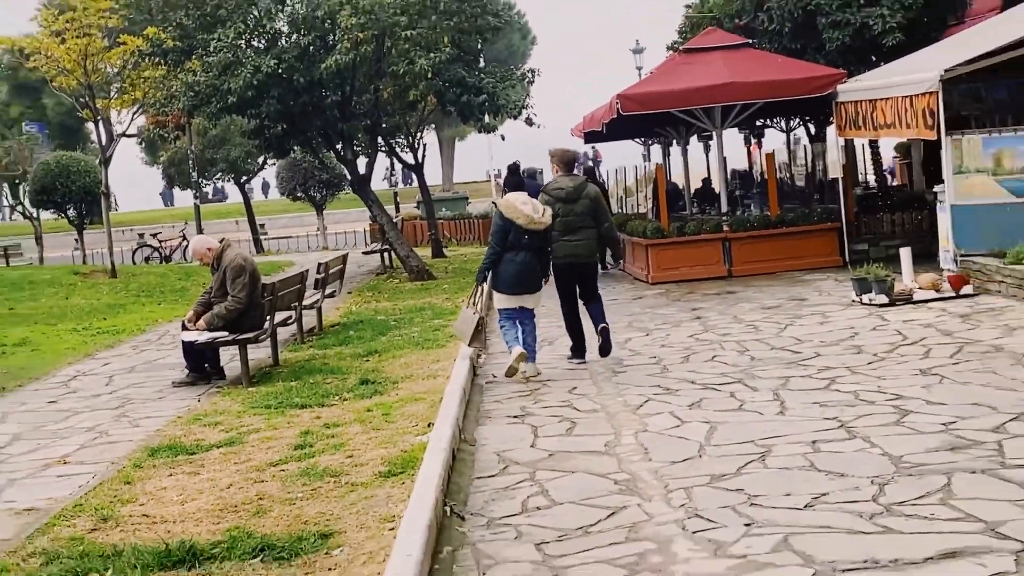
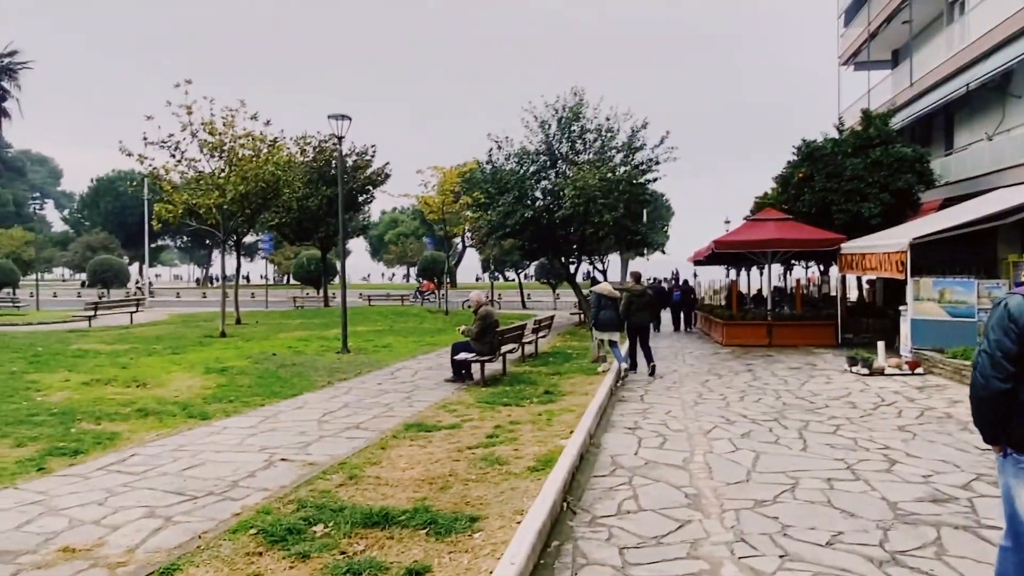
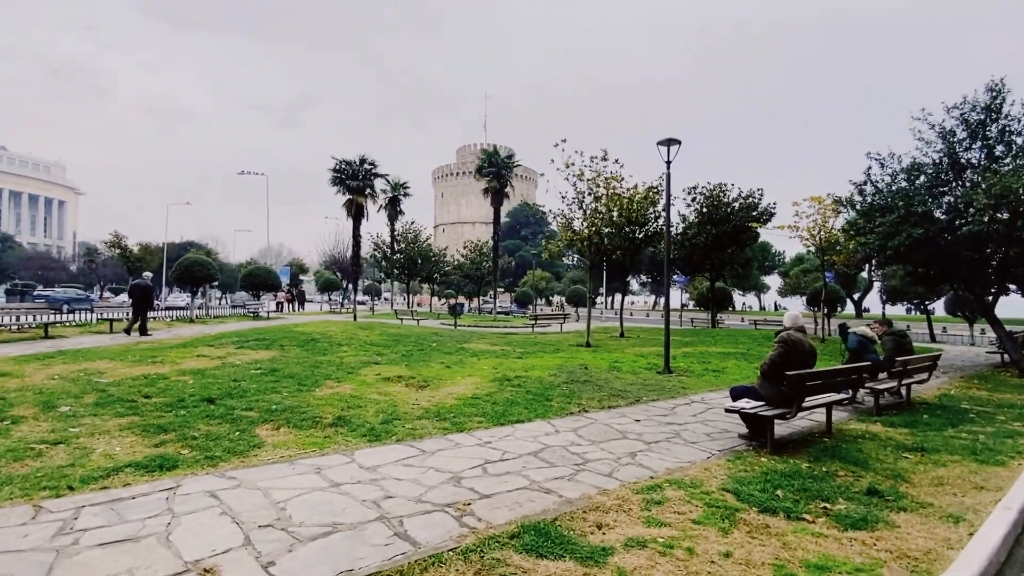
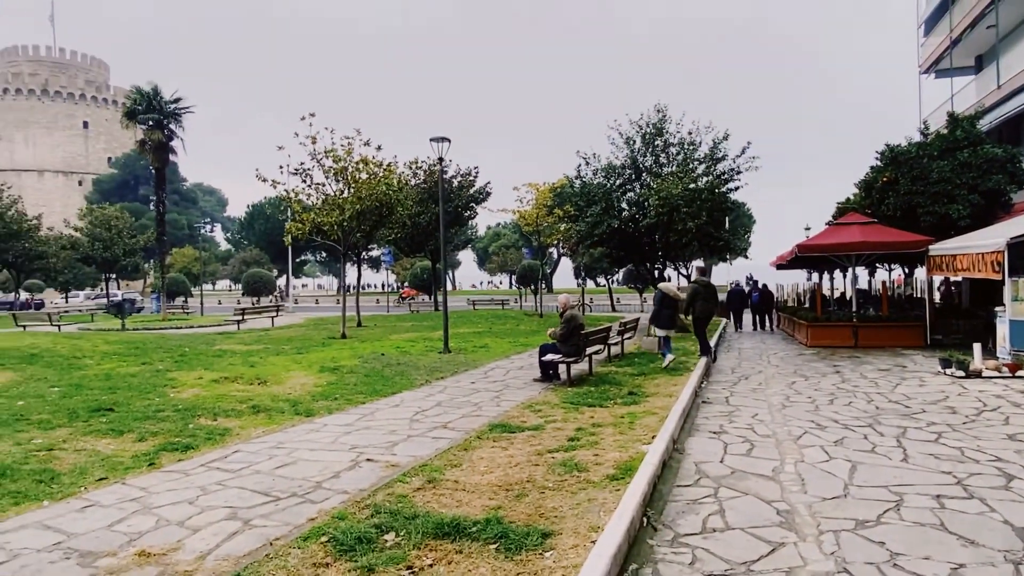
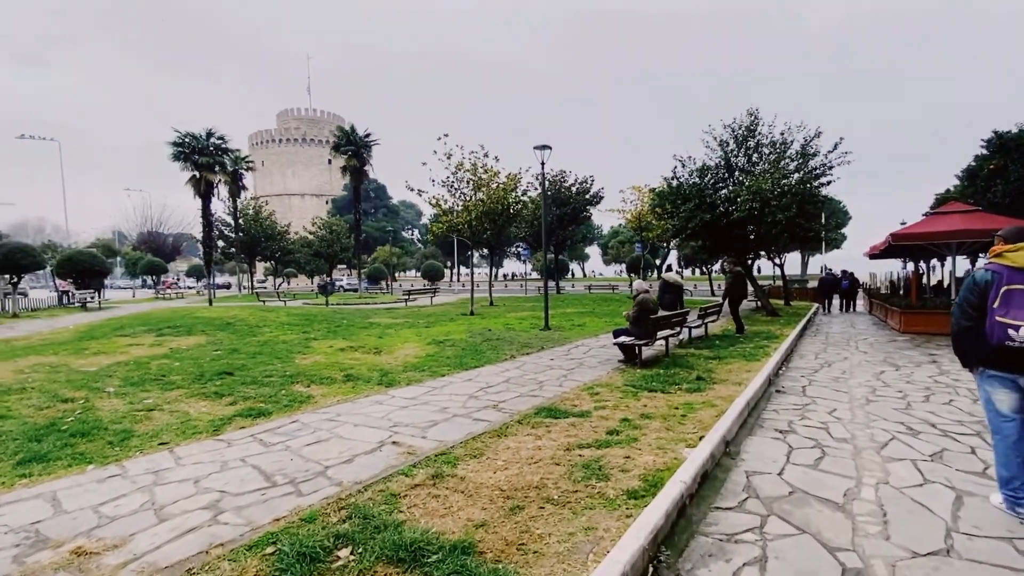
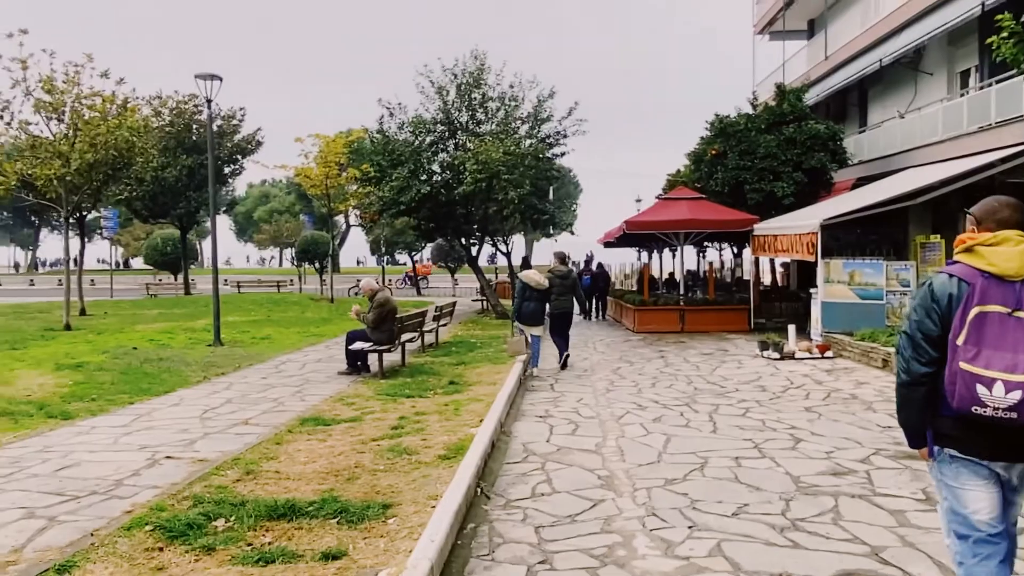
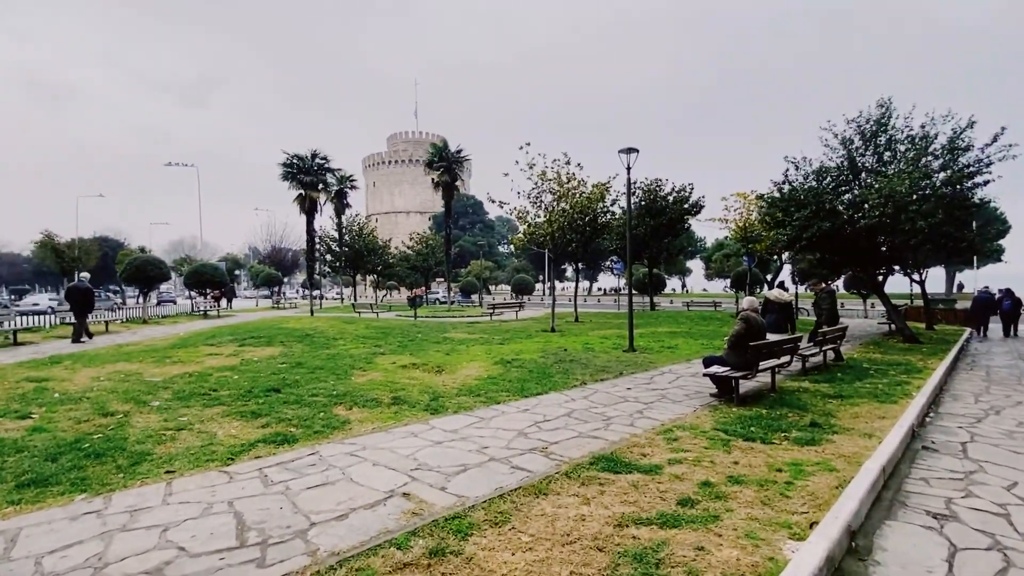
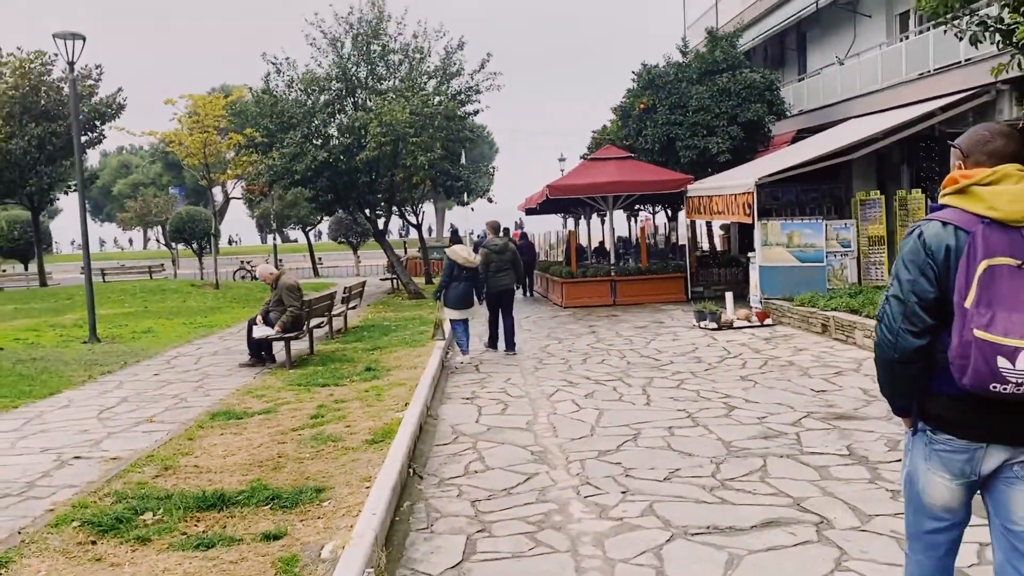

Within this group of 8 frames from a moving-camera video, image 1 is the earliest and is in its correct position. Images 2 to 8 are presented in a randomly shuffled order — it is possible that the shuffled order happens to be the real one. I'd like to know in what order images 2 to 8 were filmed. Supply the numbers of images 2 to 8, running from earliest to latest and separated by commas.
8, 6, 2, 4, 5, 7, 3
